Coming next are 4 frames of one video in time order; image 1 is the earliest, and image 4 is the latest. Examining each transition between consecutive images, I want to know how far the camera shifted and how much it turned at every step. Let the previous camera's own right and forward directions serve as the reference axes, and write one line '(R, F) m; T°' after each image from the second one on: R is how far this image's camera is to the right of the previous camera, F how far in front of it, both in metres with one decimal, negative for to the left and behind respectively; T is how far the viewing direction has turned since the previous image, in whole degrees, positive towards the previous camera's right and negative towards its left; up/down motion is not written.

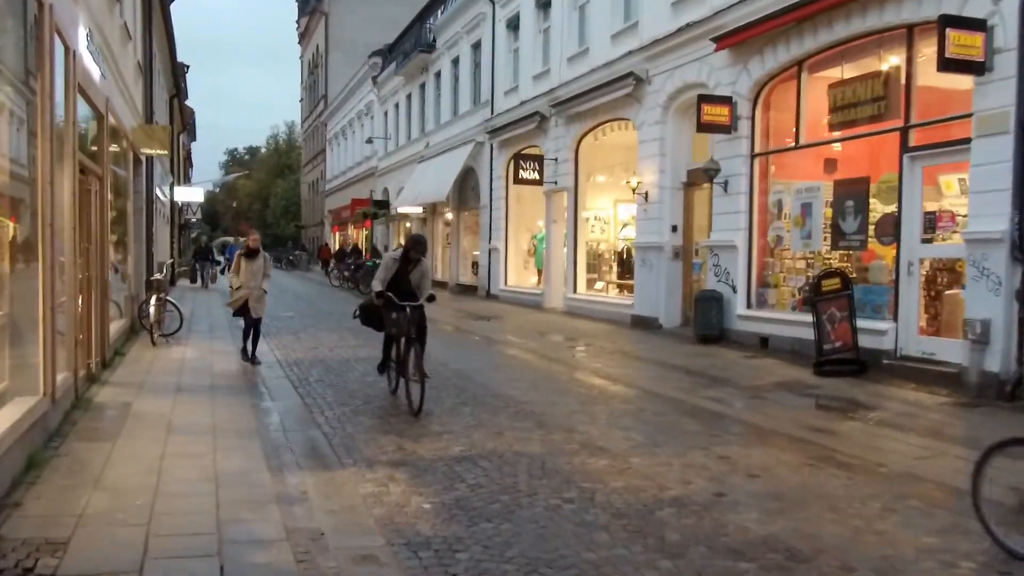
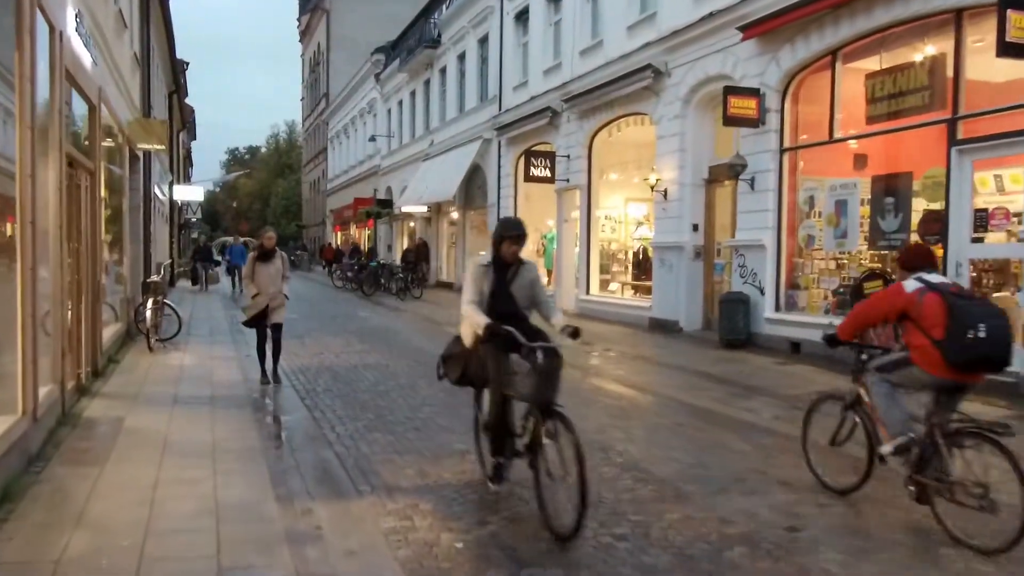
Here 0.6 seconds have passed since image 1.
(-0.3, +0.7) m; 0°
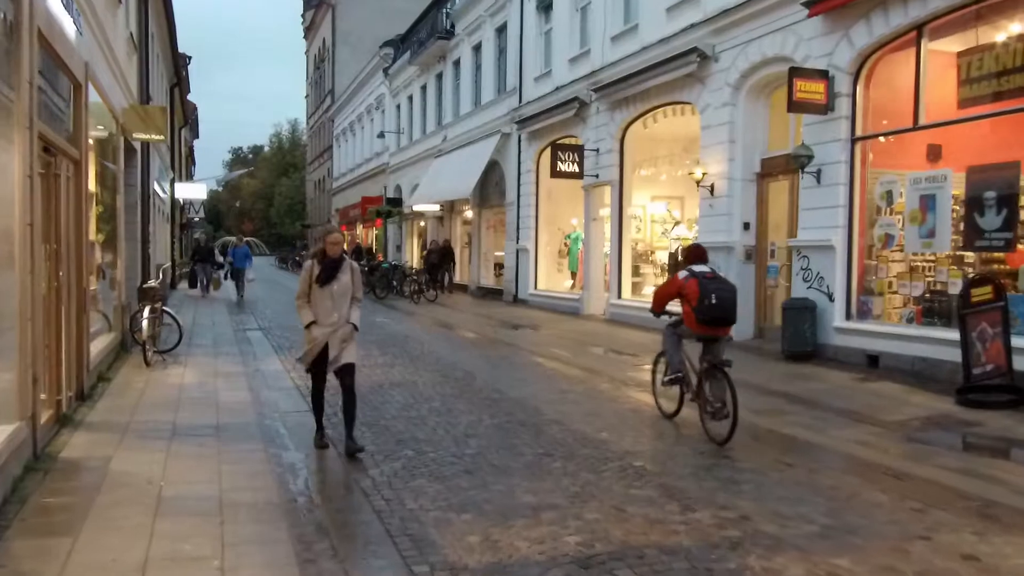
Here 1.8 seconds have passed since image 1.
(-0.5, +1.4) m; 0°
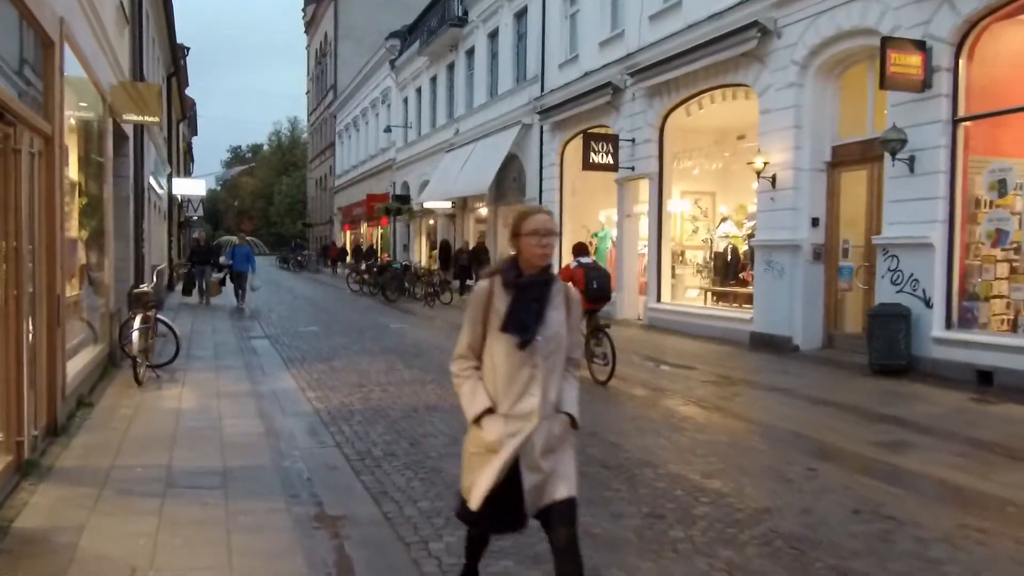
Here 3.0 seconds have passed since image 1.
(-0.6, +1.6) m; 0°
